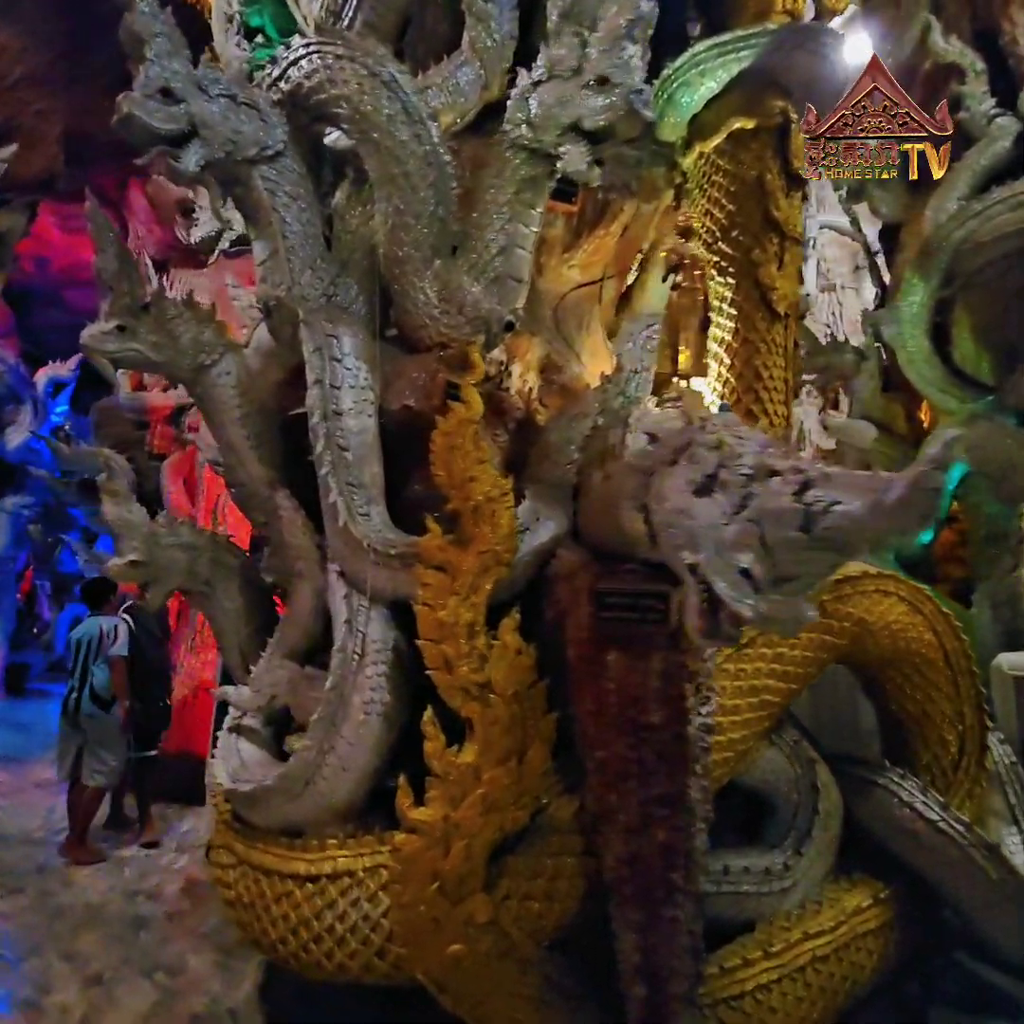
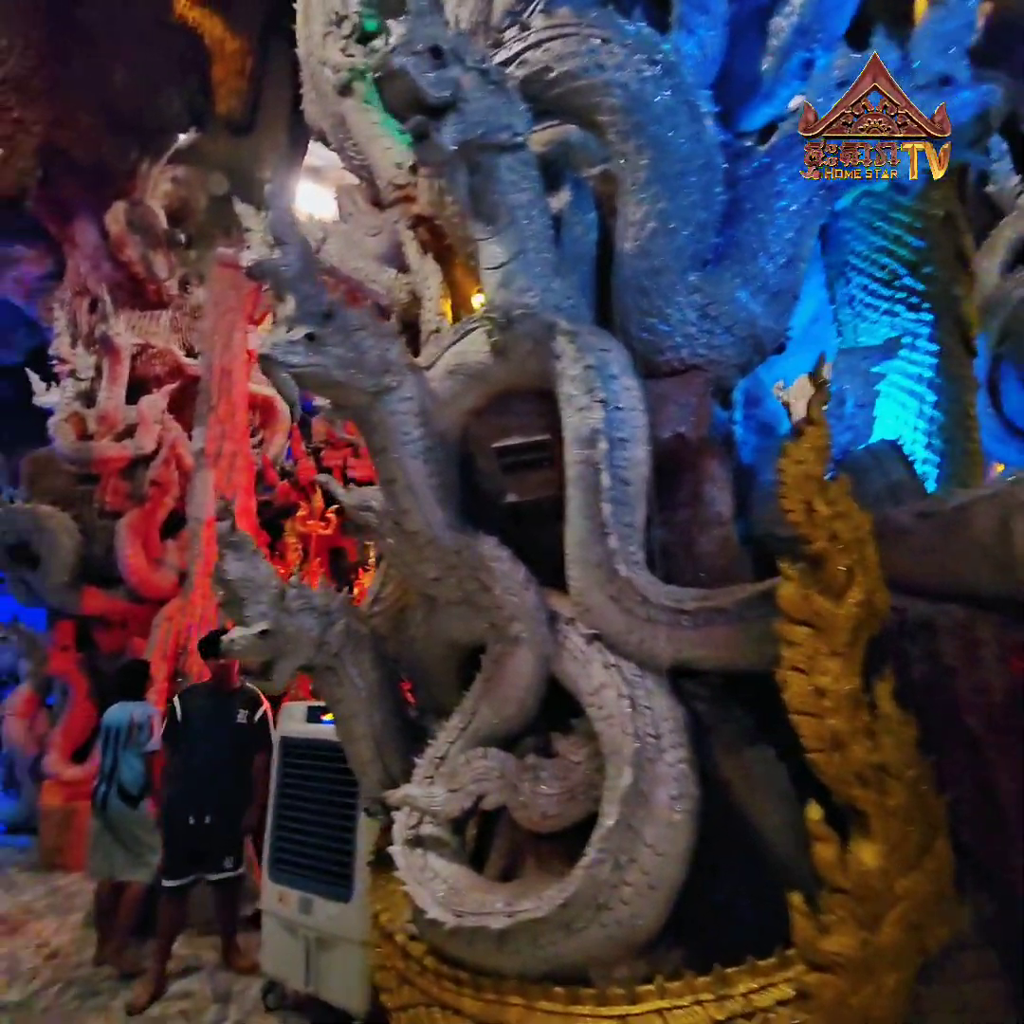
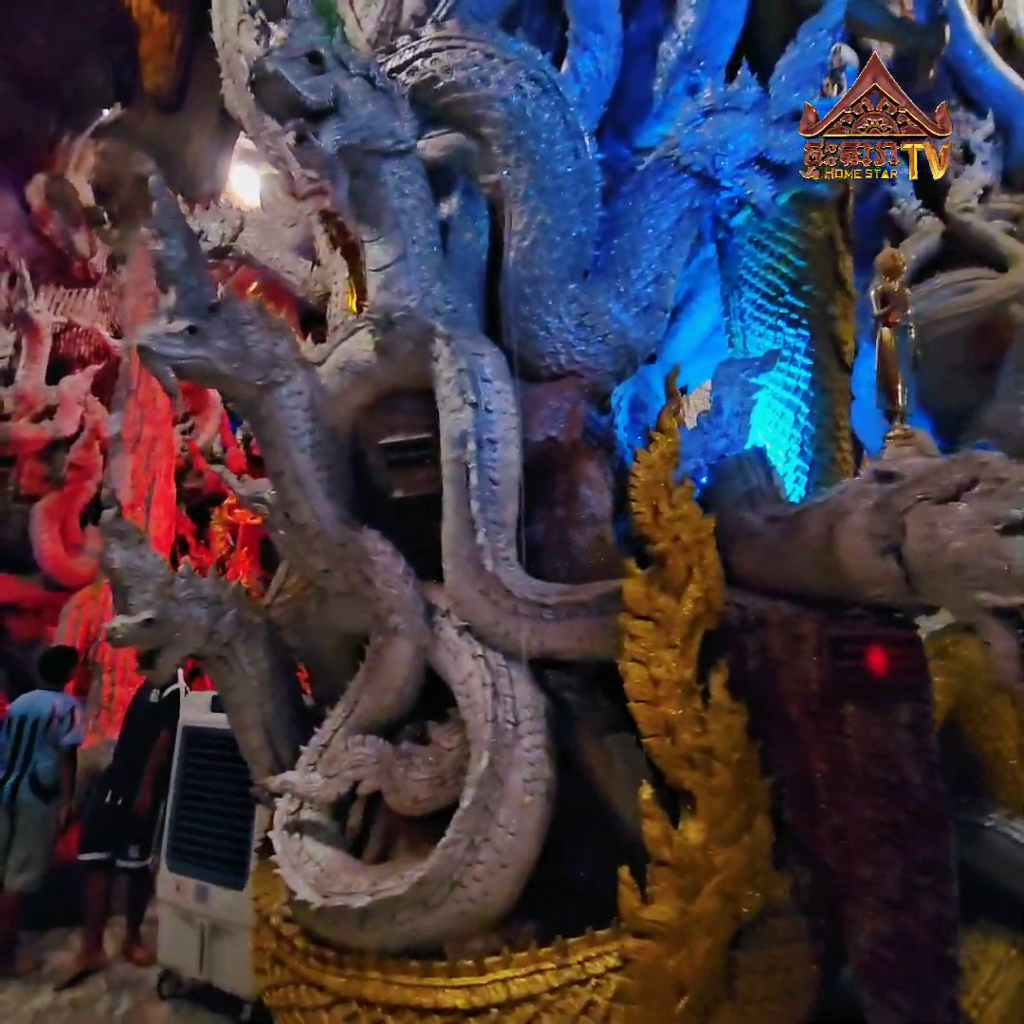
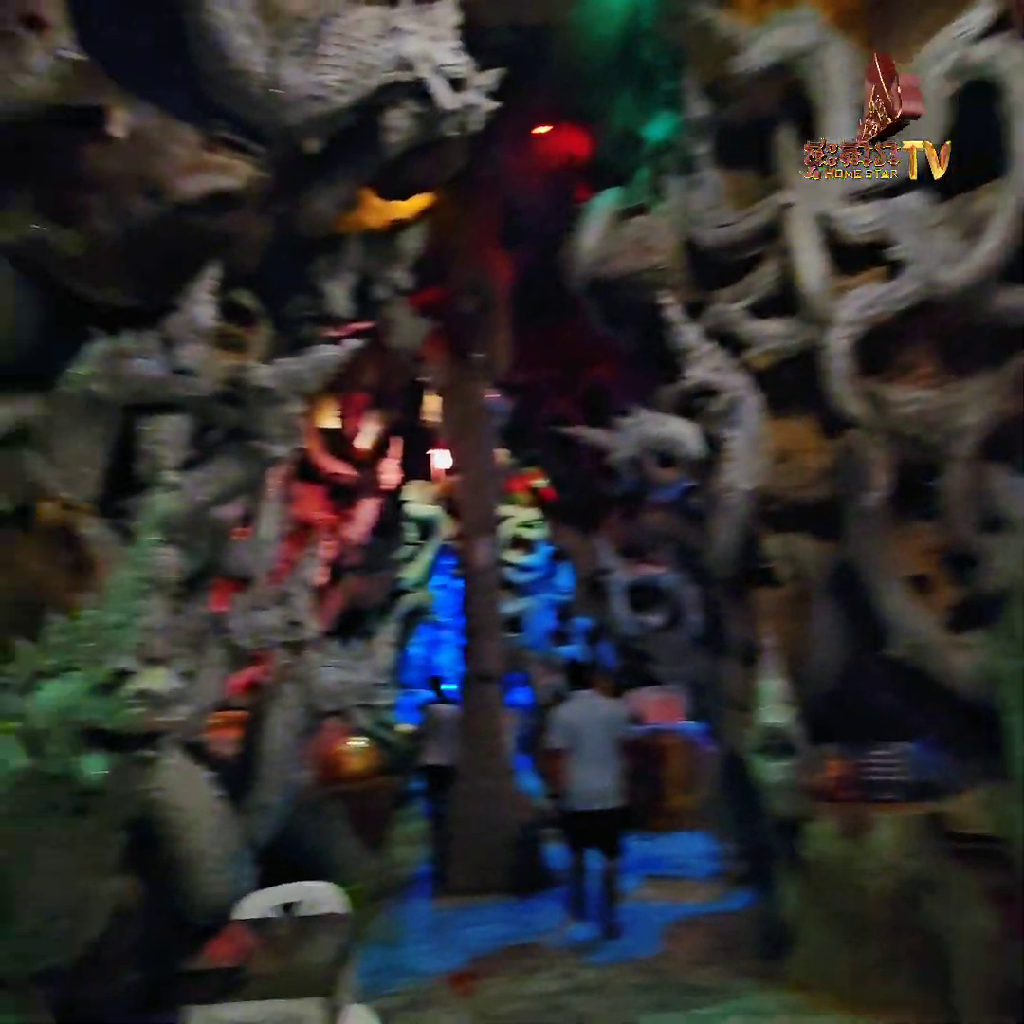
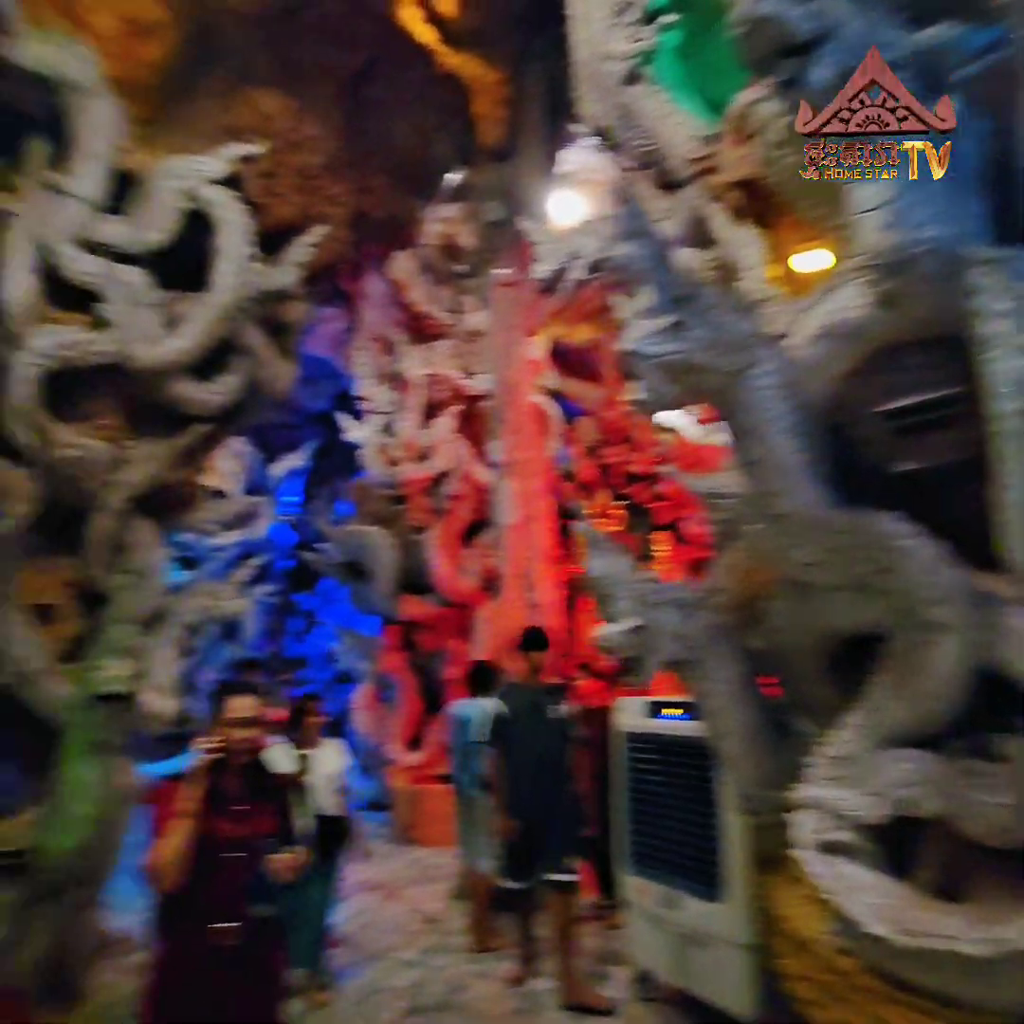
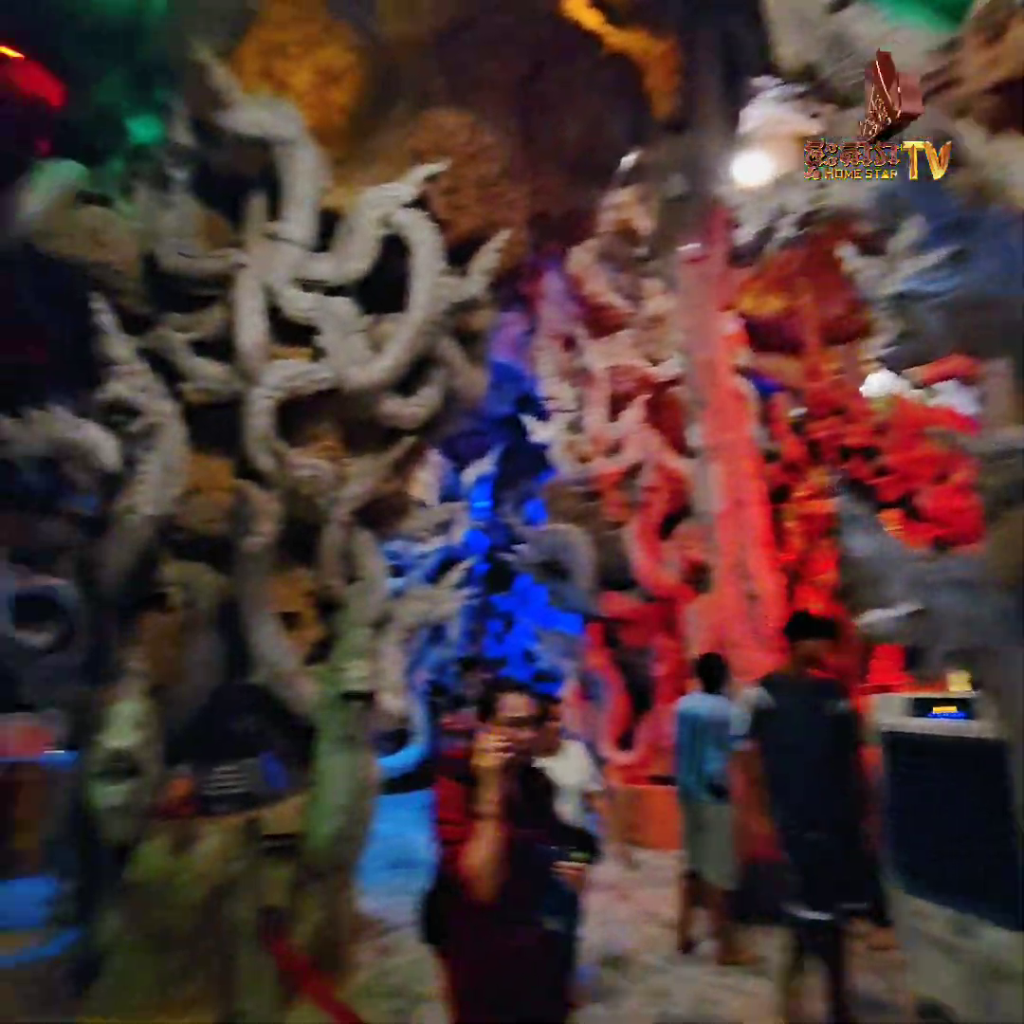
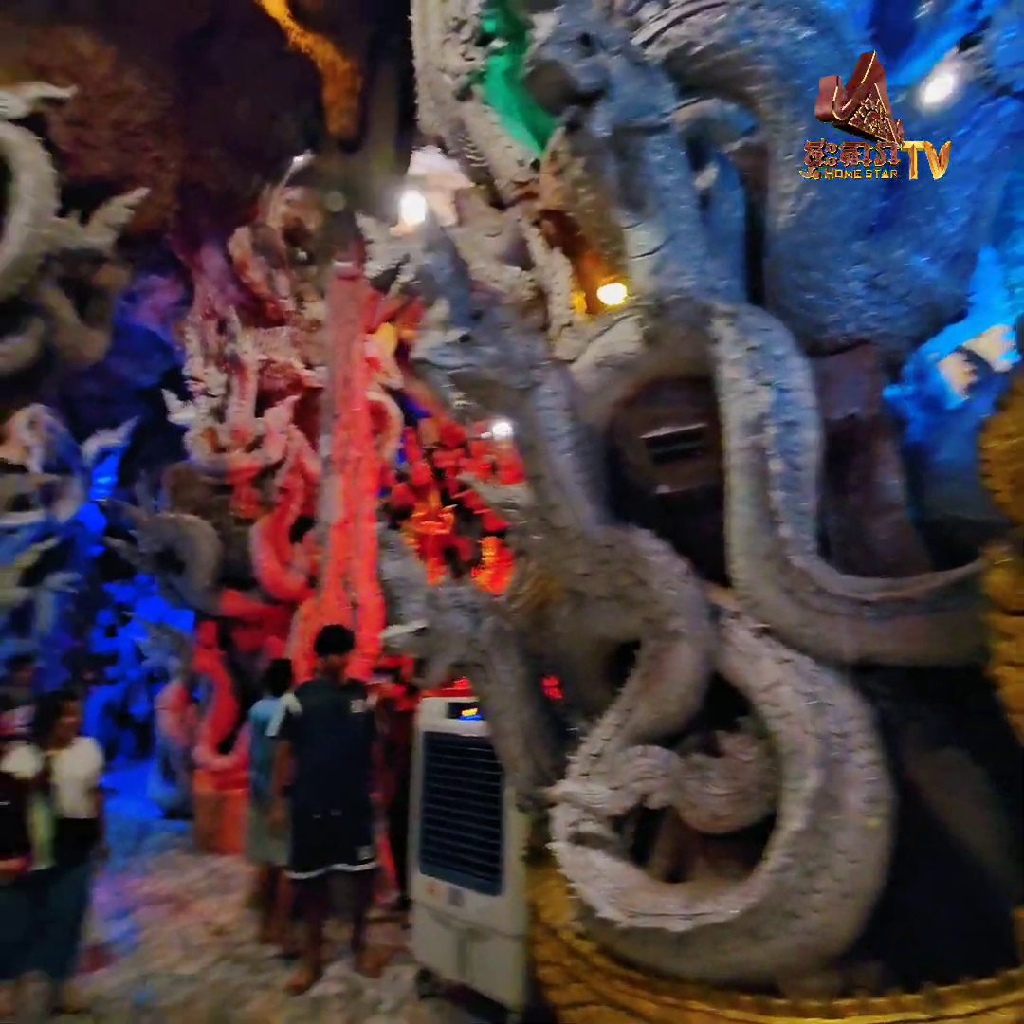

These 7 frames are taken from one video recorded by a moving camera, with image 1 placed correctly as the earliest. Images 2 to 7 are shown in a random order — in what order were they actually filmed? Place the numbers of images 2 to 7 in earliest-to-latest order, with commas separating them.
3, 2, 7, 5, 6, 4
